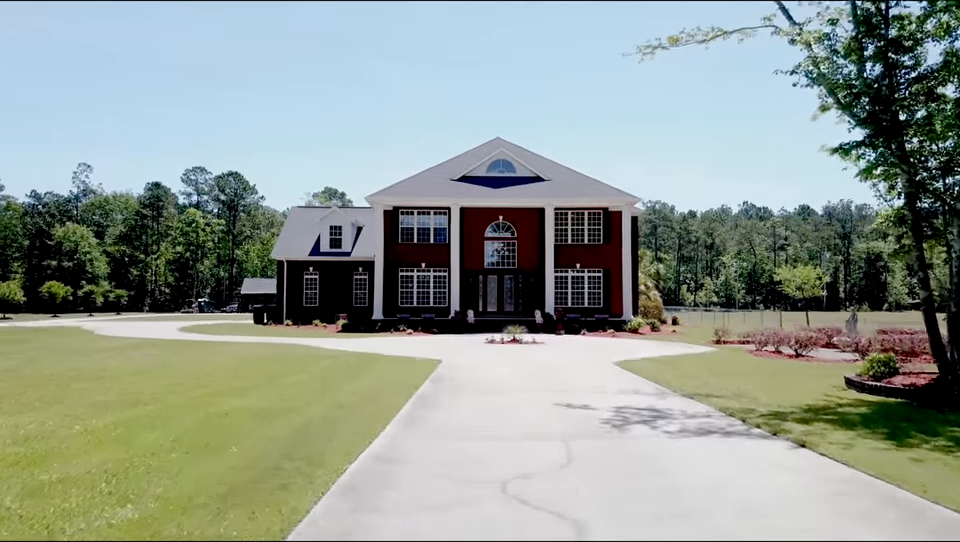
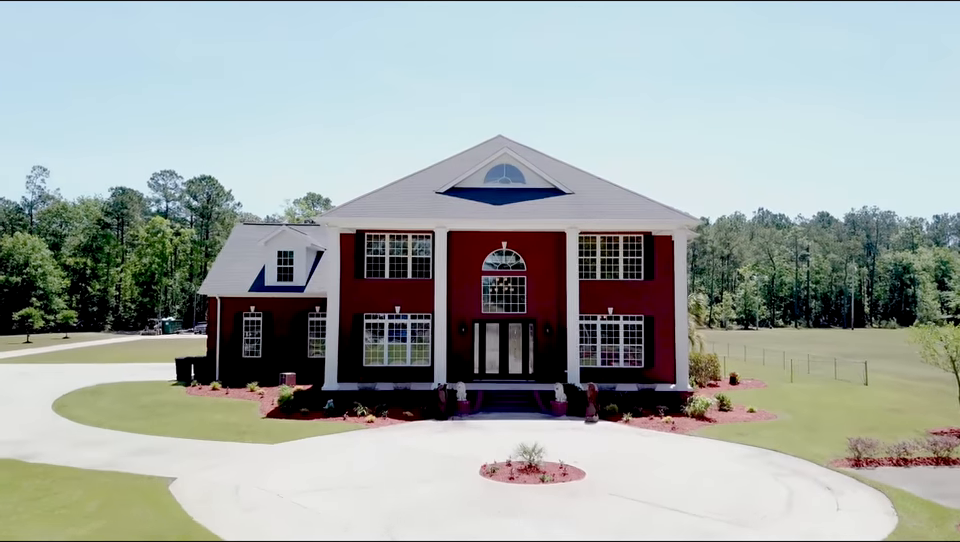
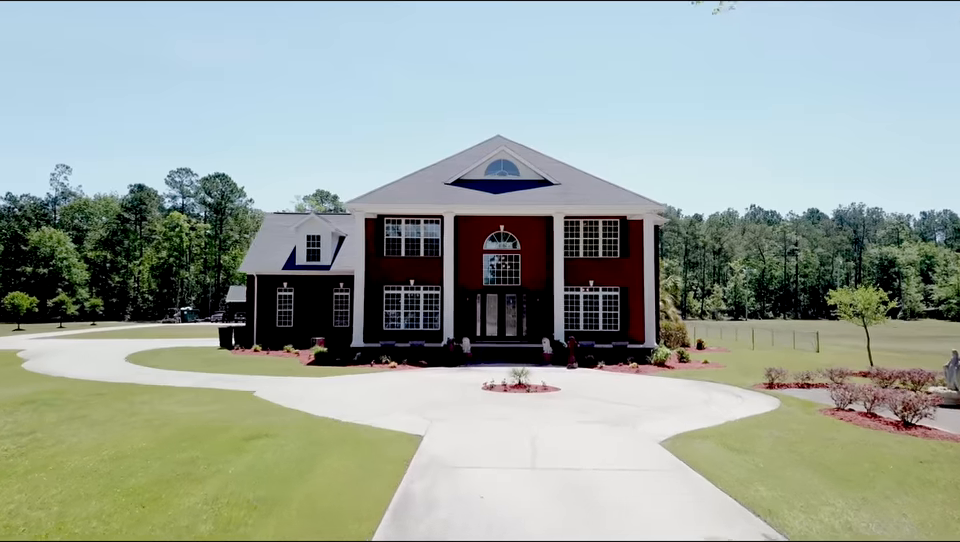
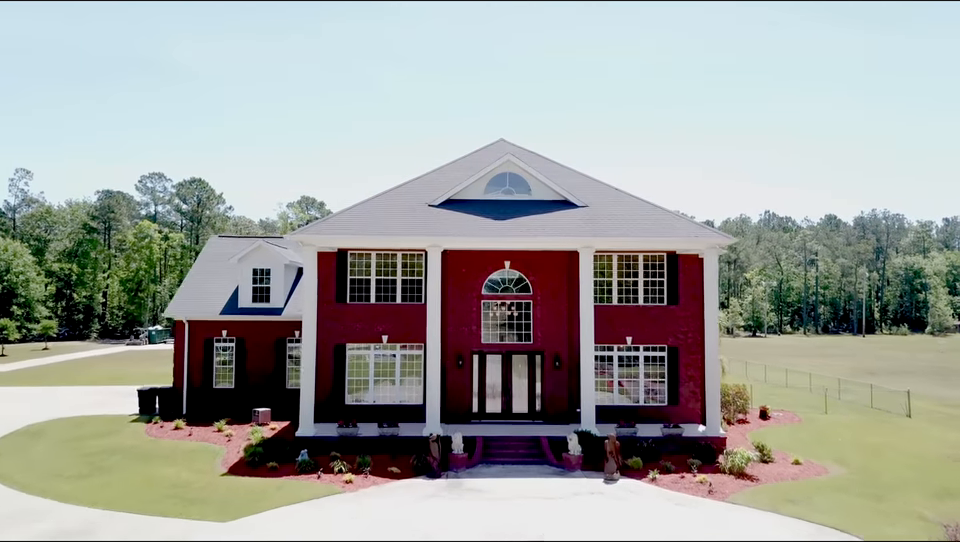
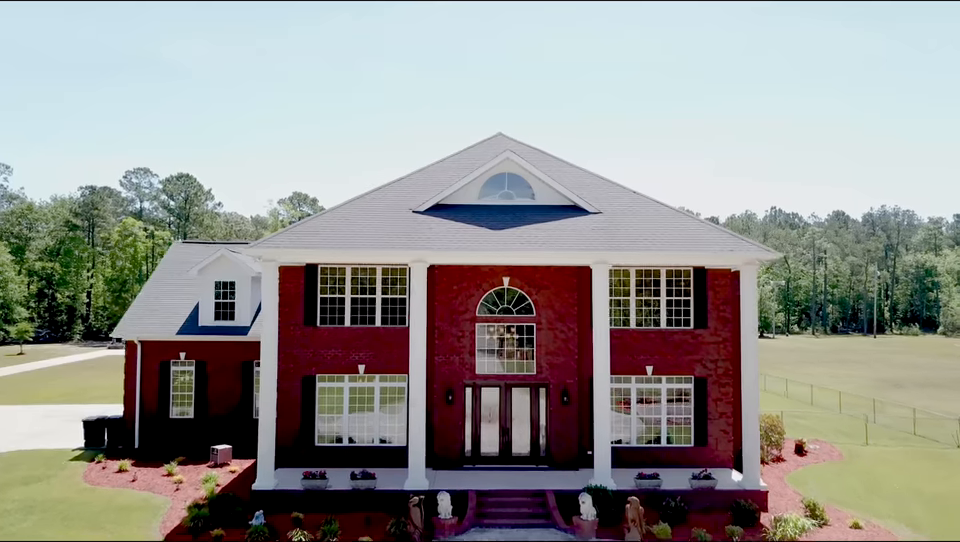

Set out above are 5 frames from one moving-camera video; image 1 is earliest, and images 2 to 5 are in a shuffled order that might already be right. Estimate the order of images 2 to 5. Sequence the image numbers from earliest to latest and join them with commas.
3, 2, 4, 5
